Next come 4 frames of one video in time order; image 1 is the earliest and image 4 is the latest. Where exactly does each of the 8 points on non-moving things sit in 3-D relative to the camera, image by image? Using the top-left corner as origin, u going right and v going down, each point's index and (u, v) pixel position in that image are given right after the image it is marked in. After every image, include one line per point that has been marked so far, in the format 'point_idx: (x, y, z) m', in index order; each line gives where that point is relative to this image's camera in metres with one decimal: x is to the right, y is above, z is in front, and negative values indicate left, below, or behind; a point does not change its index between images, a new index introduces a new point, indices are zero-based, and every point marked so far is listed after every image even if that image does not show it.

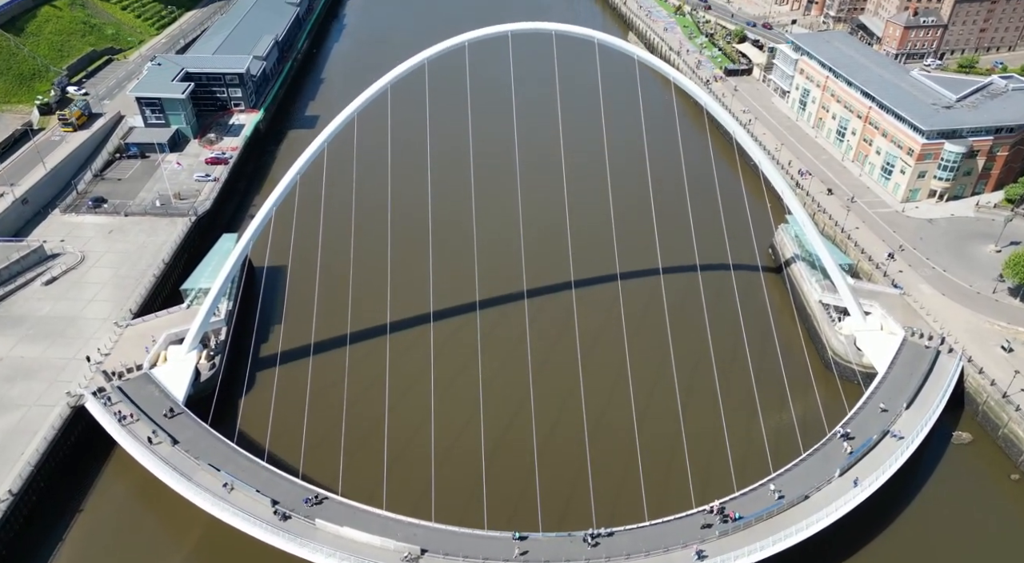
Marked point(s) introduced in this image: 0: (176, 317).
0: (-7.7, -0.8, +16.9) m
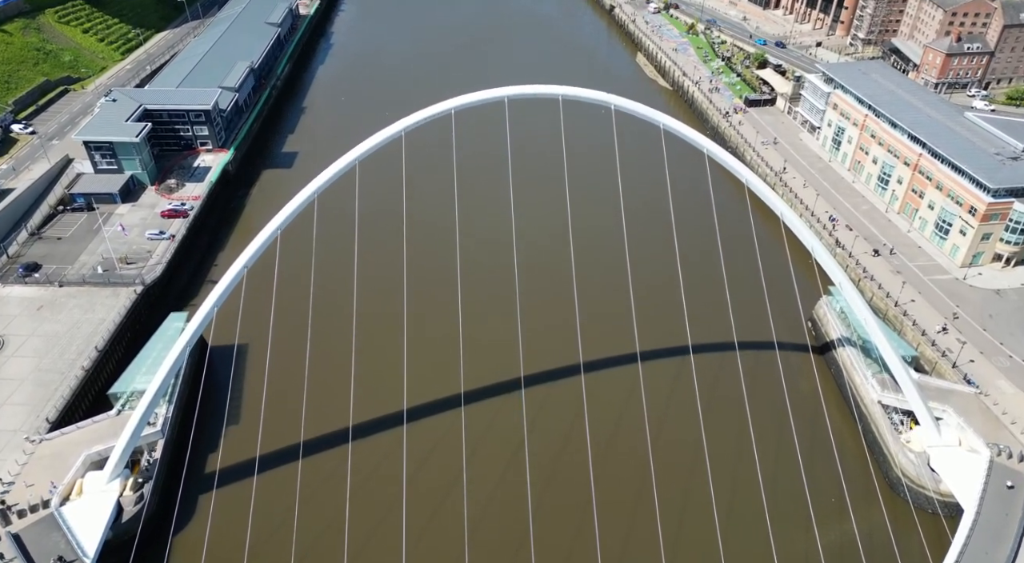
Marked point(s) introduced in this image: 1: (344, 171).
0: (-7.7, -2.8, +13.9) m
1: (-3.0, +2.0, +12.9) m
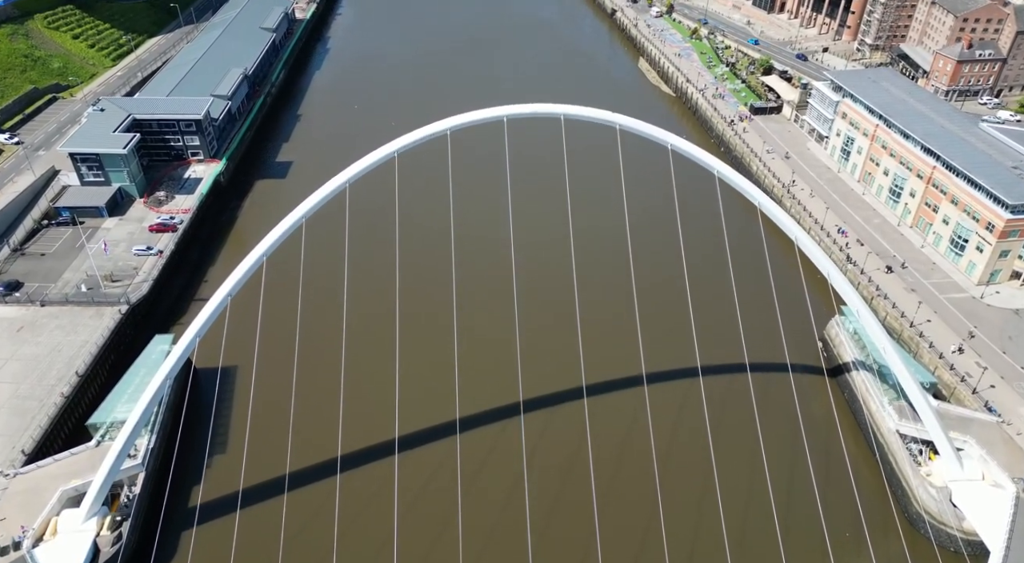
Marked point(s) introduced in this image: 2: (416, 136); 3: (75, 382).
0: (-7.7, -3.2, +13.2) m
1: (-3.0, +1.5, +12.2) m
2: (-1.5, +2.5, +12.1) m
3: (-8.9, -2.1, +15.0) m
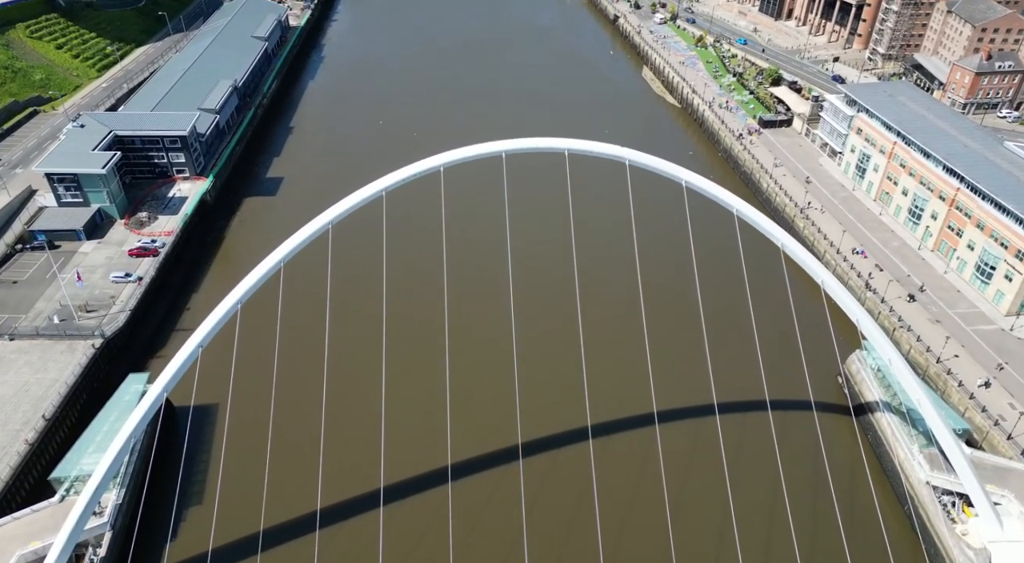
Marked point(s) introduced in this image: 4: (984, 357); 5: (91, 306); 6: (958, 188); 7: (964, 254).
0: (-7.7, -3.9, +12.1) m
1: (-3.0, +0.8, +11.1) m
2: (-1.6, +1.8, +11.1) m
3: (-8.9, -2.8, +13.9) m
4: (+10.3, -1.7, +16.1) m
5: (-9.9, -0.6, +17.3) m
6: (+11.3, +2.4, +18.6) m
7: (+11.4, +0.7, +18.5) m
